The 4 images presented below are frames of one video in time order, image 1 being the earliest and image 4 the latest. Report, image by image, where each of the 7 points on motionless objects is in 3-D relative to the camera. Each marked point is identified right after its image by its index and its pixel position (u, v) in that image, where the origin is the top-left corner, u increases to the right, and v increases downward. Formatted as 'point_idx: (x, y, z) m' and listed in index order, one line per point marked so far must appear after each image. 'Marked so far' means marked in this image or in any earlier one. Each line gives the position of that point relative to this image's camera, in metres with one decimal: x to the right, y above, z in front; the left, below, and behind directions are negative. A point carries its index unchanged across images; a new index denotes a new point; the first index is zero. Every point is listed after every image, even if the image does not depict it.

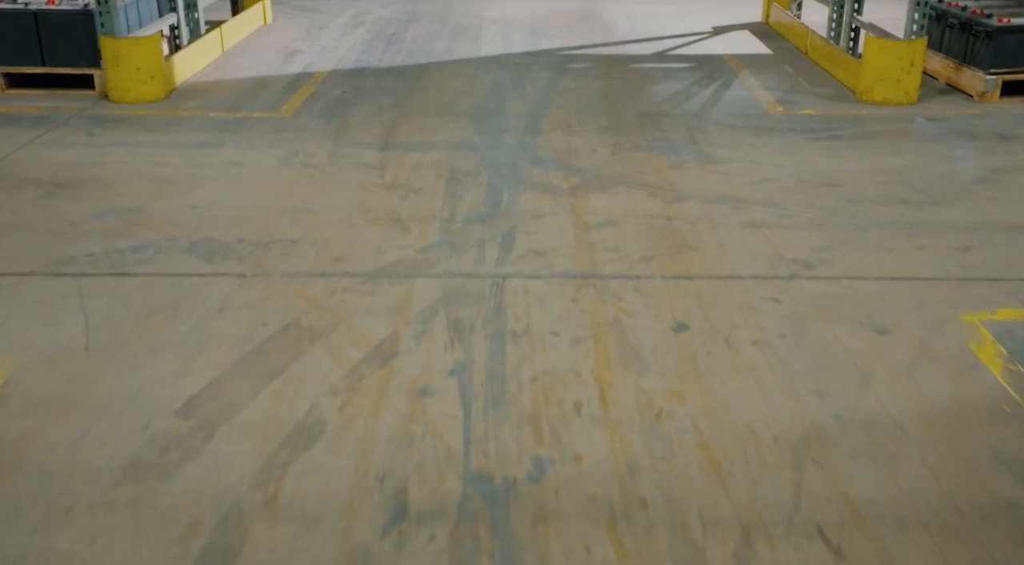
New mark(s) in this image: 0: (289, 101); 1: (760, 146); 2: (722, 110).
0: (-1.6, +1.3, +6.9) m
1: (+1.5, +0.8, +5.7) m
2: (+1.5, +1.2, +6.6) m
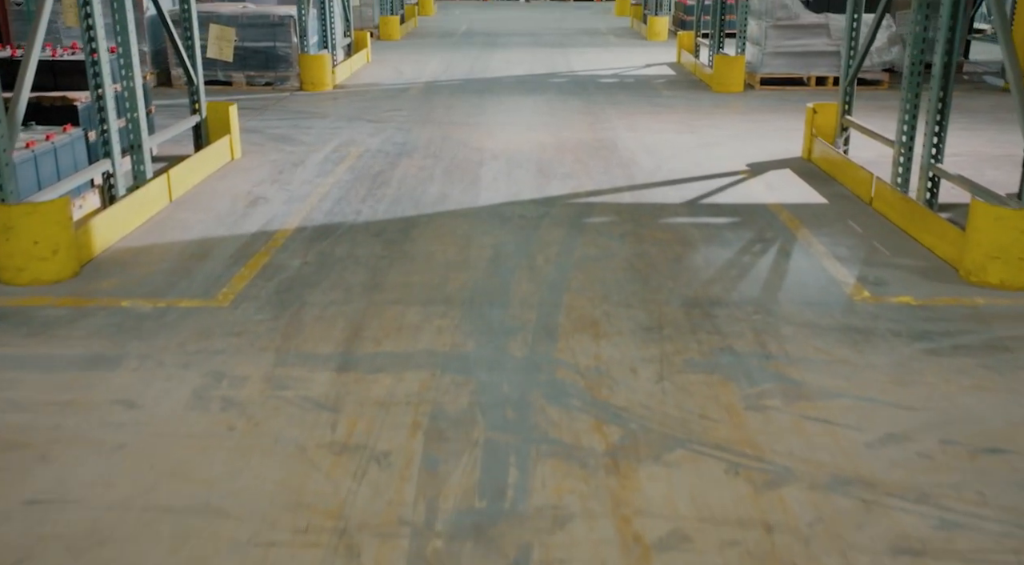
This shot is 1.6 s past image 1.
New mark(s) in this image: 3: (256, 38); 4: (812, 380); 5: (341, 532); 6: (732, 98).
0: (-1.6, 0.0, +5.4) m
1: (+1.5, -0.4, +4.1) m
2: (+1.5, -0.1, +5.1) m
3: (-4.3, +4.1, +15.6) m
4: (+1.3, -0.4, +3.9) m
5: (-0.5, -0.8, +2.8) m
6: (+3.5, +2.9, +14.8) m
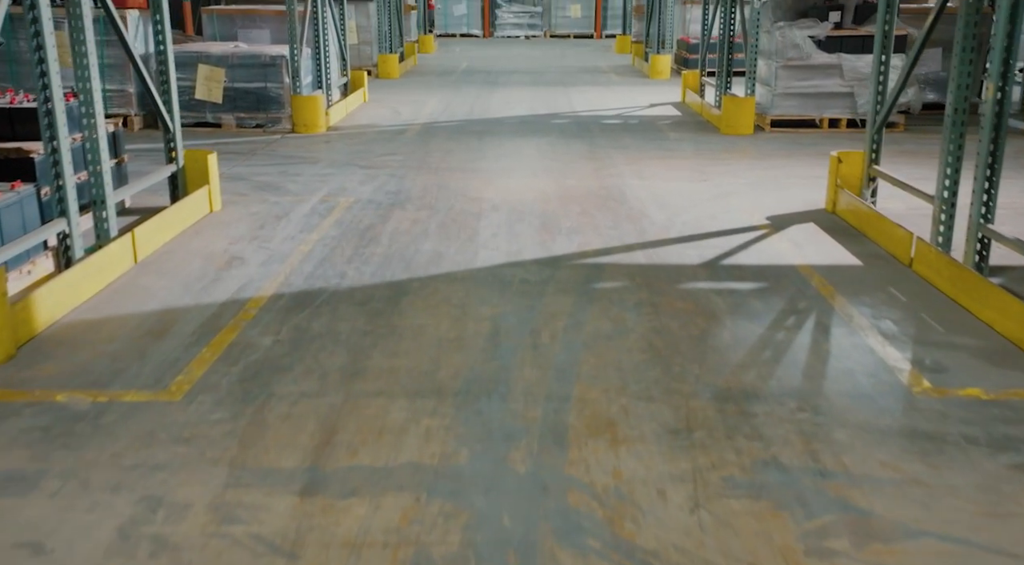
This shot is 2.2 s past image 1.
0: (-1.6, -0.4, +4.7) m
1: (+1.5, -0.7, +3.4) m
2: (+1.5, -0.5, +4.4) m
3: (-4.3, +3.3, +15.0) m
4: (+1.3, -0.8, +3.2) m
5: (-0.5, -1.1, +2.1) m
6: (+3.5, +2.1, +14.1) m
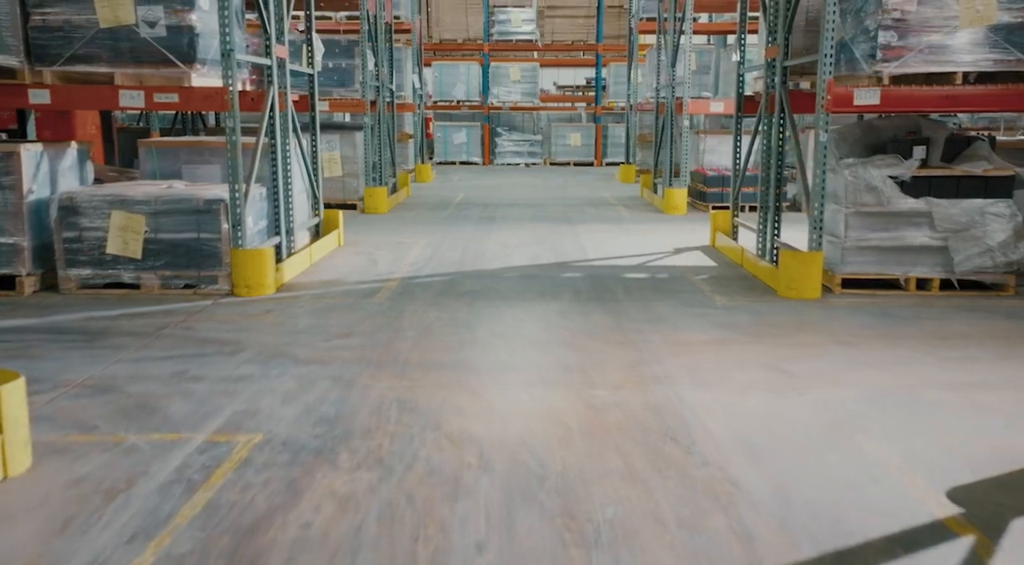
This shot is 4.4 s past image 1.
0: (-1.6, -1.6, +1.1) m
1: (+1.5, -1.8, -0.2) m
2: (+1.5, -1.6, +0.8) m
3: (-4.3, +0.7, +11.8) m
4: (+1.3, -1.8, -0.4) m
5: (-0.5, -1.9, -1.6) m
6: (+3.5, -0.3, +10.8) m
